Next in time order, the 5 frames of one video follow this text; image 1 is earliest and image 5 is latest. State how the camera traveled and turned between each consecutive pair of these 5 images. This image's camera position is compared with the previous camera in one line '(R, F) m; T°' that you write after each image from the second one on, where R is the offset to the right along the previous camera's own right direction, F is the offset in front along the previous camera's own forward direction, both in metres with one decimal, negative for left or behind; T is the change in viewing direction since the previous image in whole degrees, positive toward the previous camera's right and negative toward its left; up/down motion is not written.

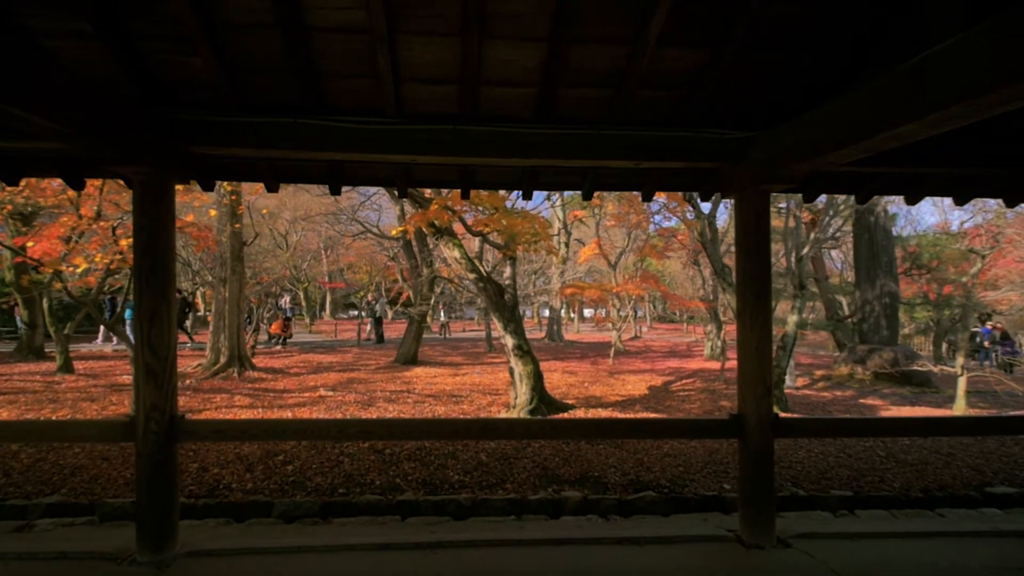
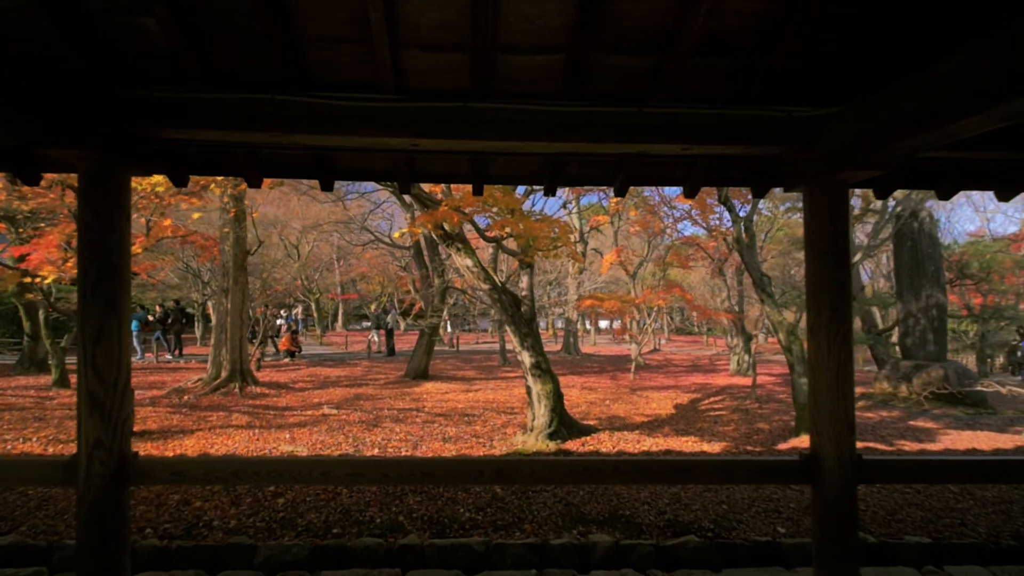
(0.0, +0.7) m; -1°
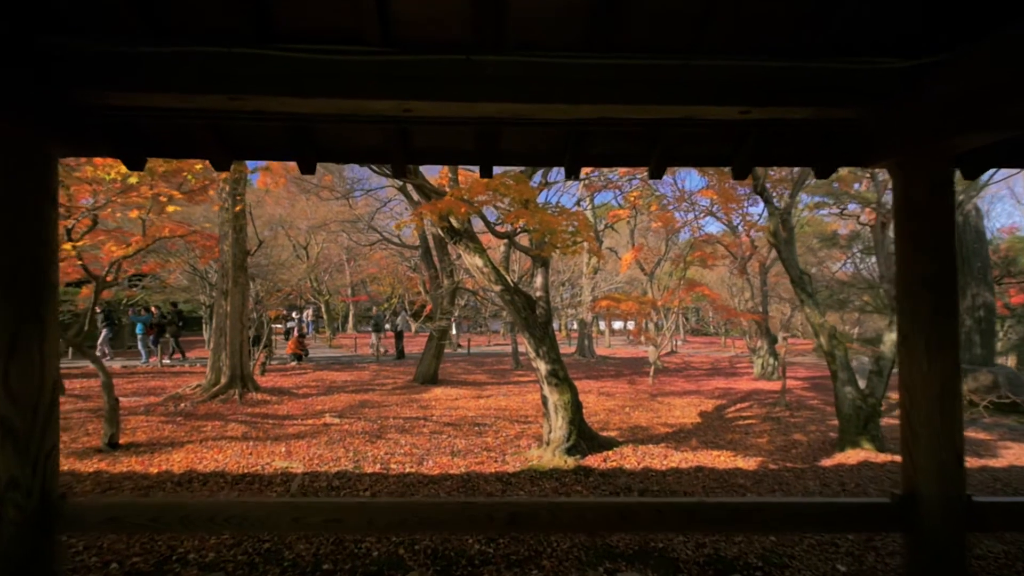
(0.0, +0.6) m; -1°
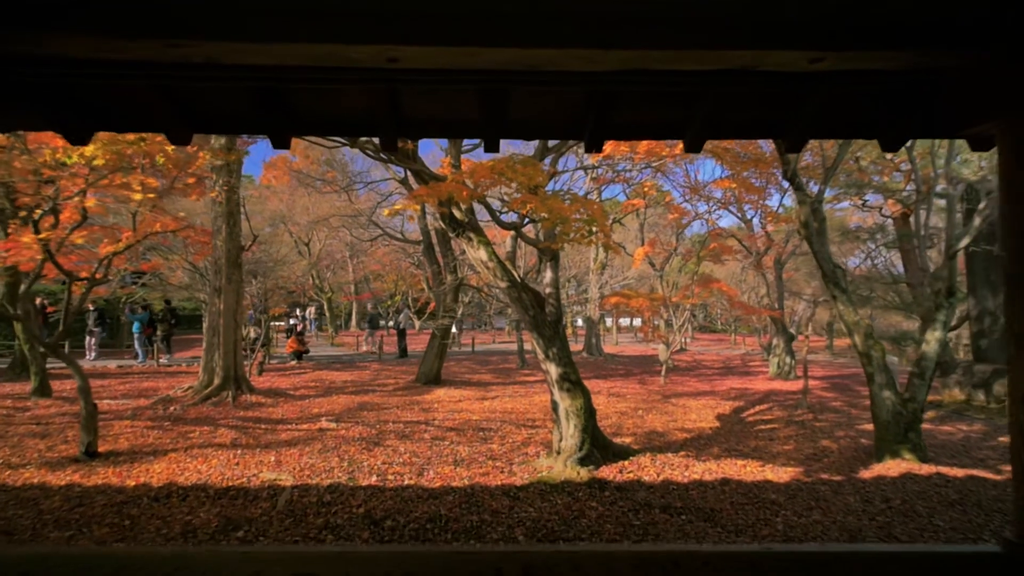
(0.0, +0.5) m; 0°
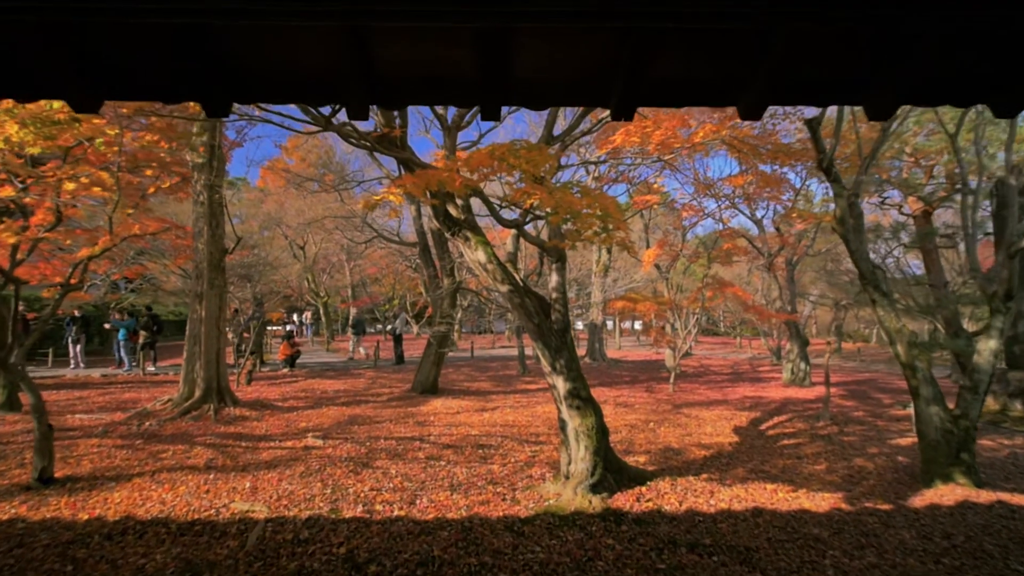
(0.0, +0.6) m; 0°
